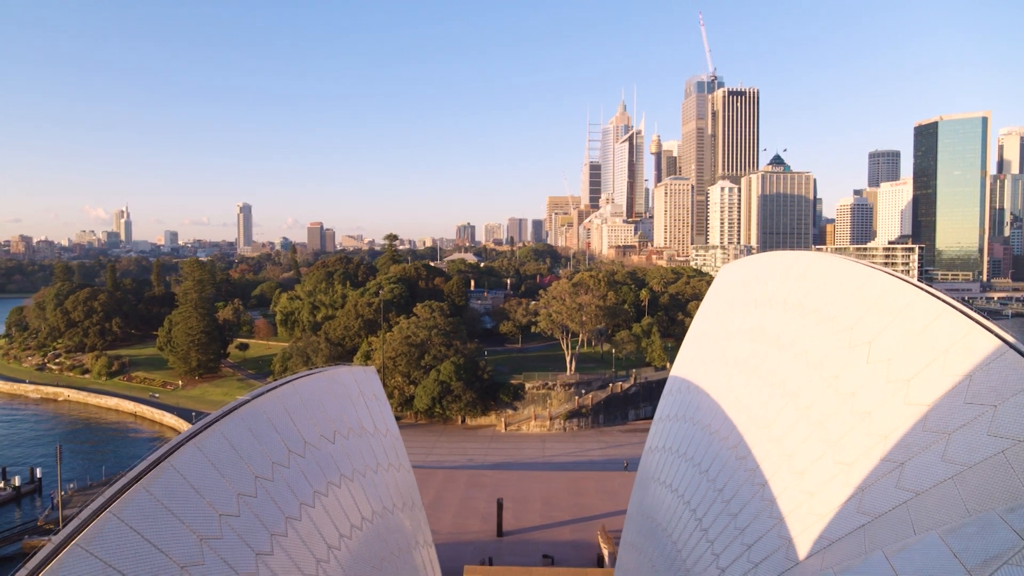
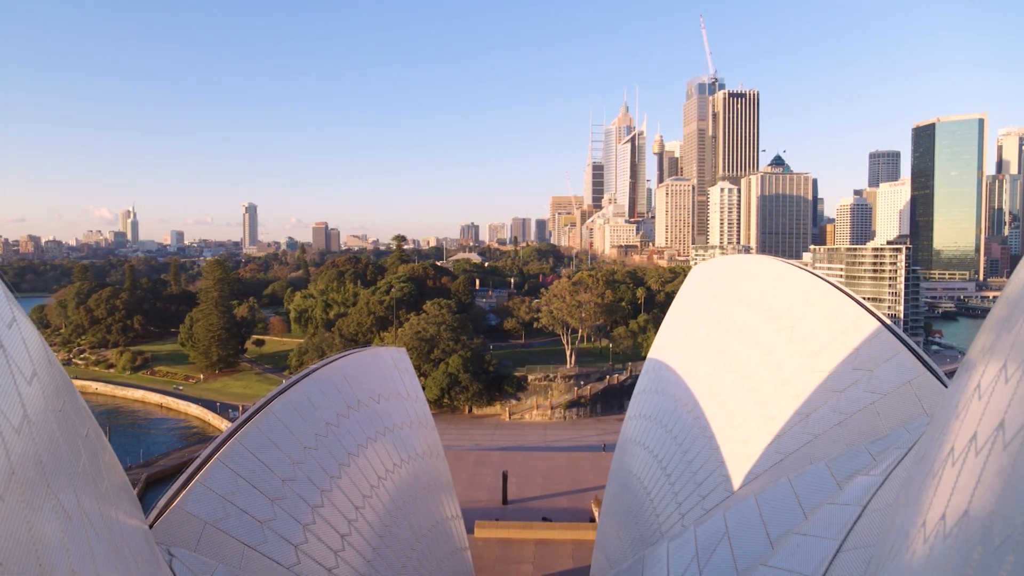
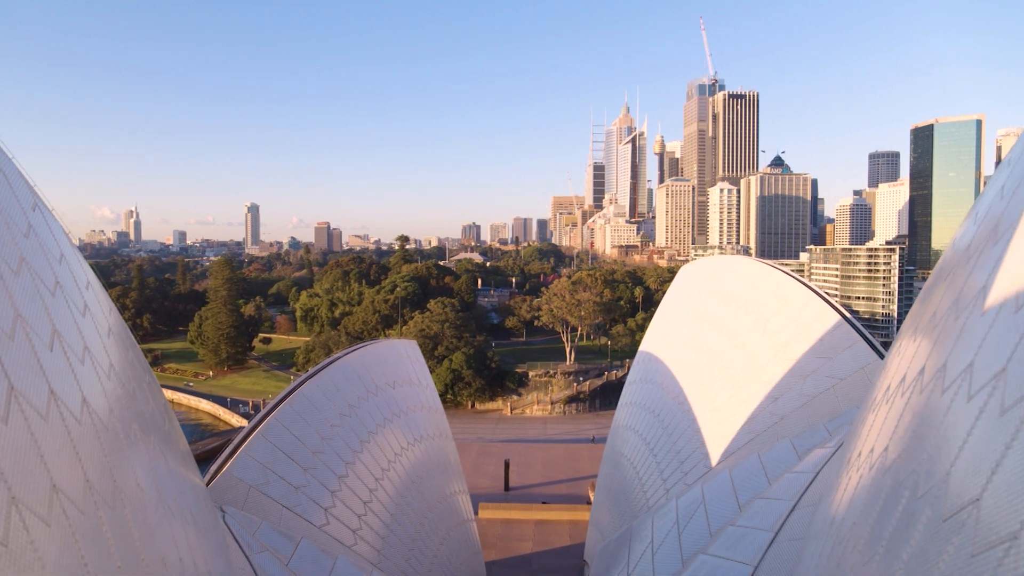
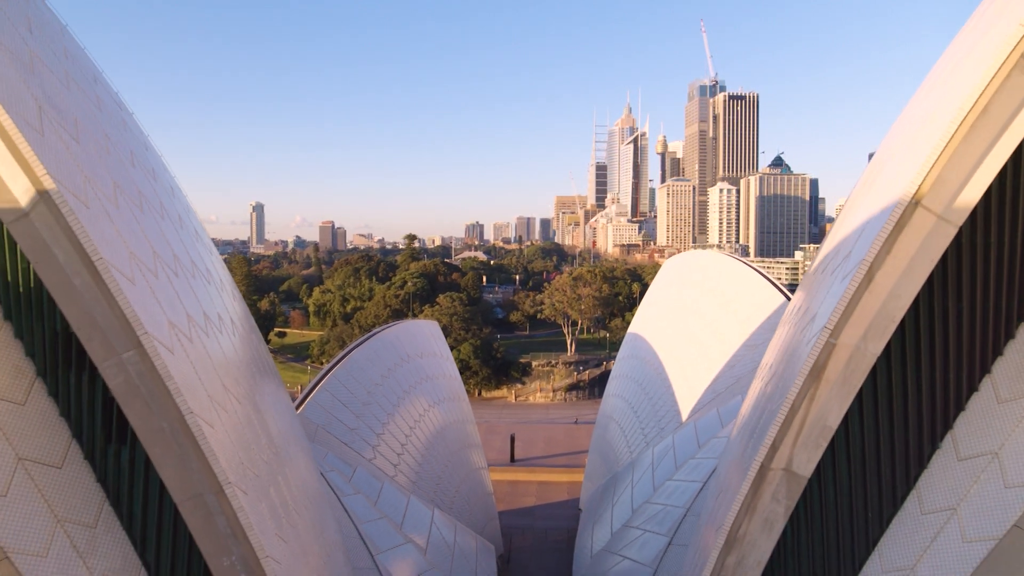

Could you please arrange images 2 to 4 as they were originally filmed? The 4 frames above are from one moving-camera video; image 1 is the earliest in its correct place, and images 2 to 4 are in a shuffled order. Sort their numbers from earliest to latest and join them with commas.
2, 3, 4
